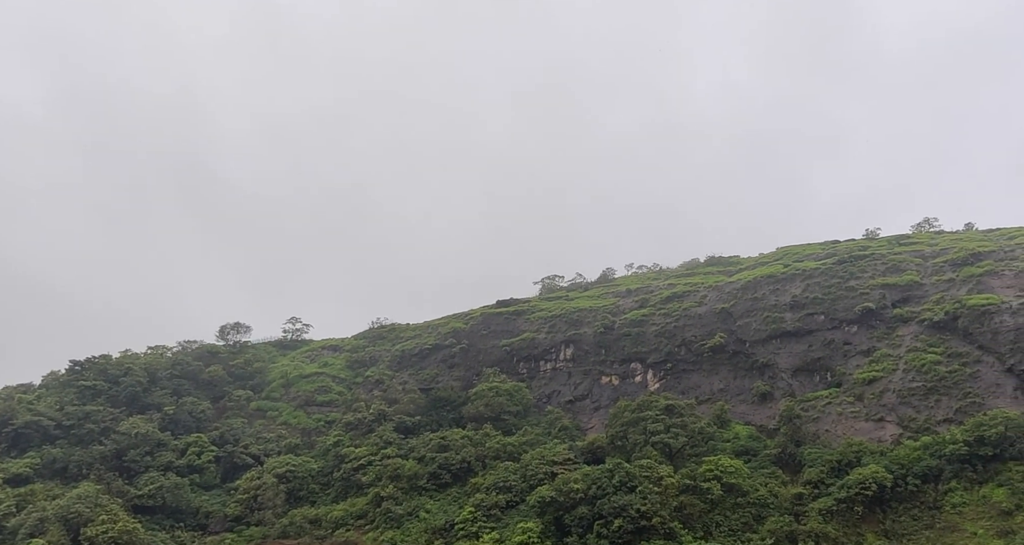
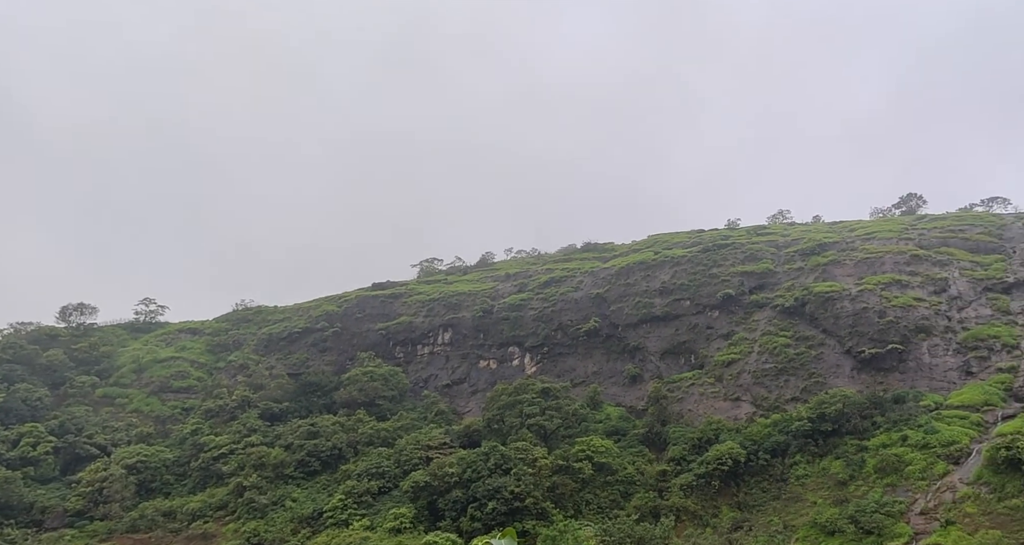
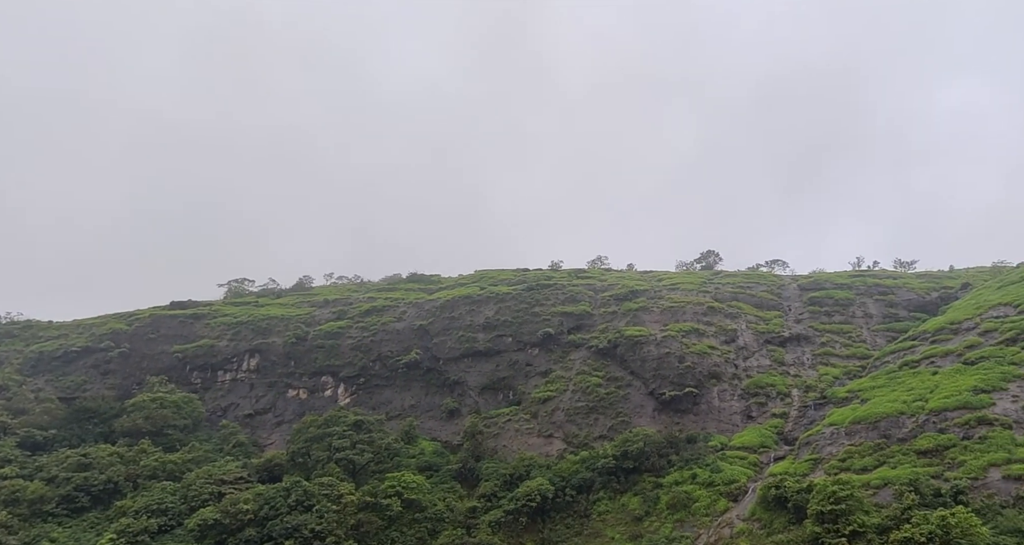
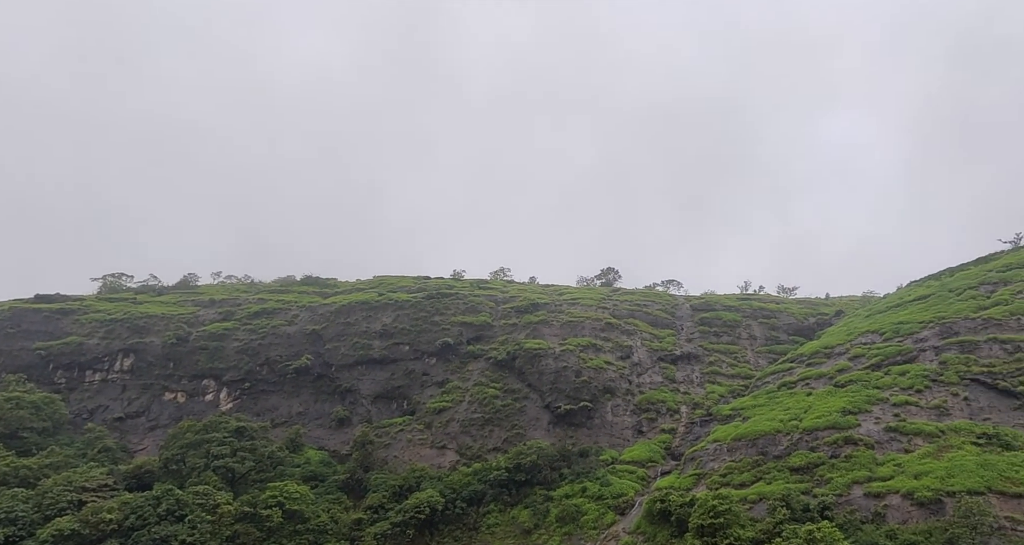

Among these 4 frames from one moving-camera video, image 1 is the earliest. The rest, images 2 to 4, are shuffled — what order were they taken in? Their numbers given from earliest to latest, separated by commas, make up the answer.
2, 3, 4
